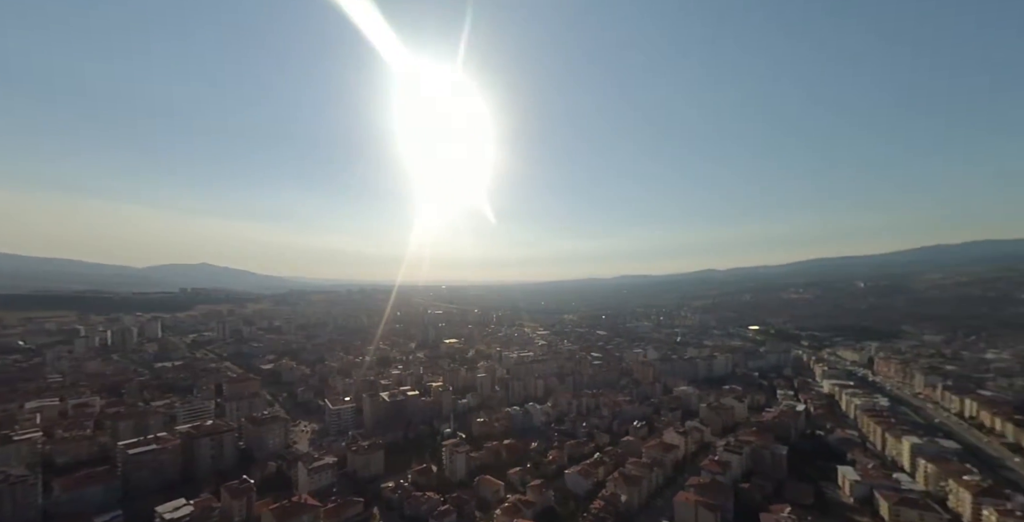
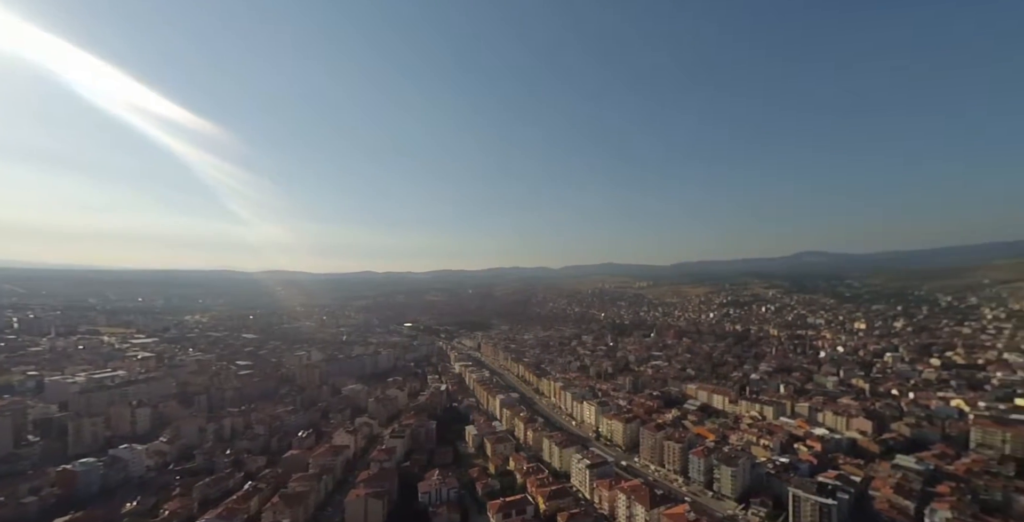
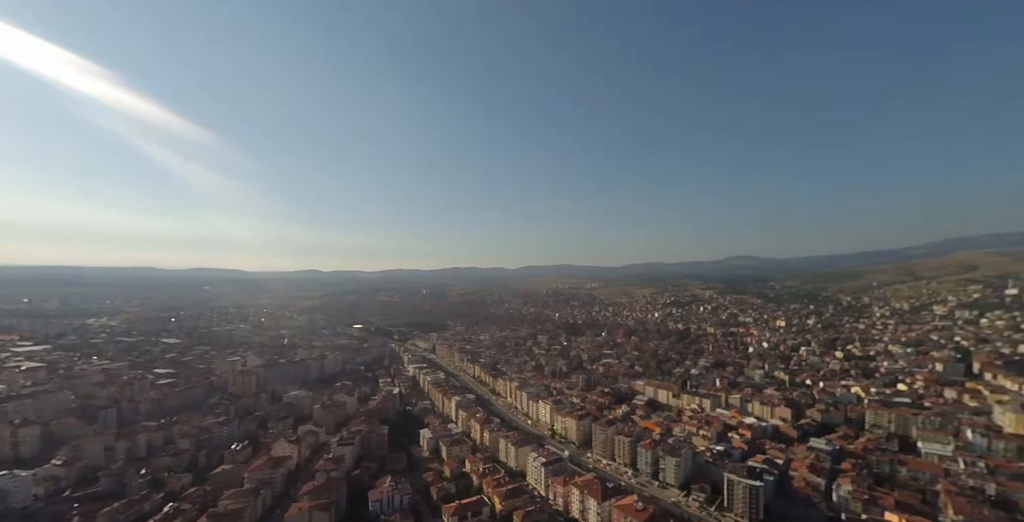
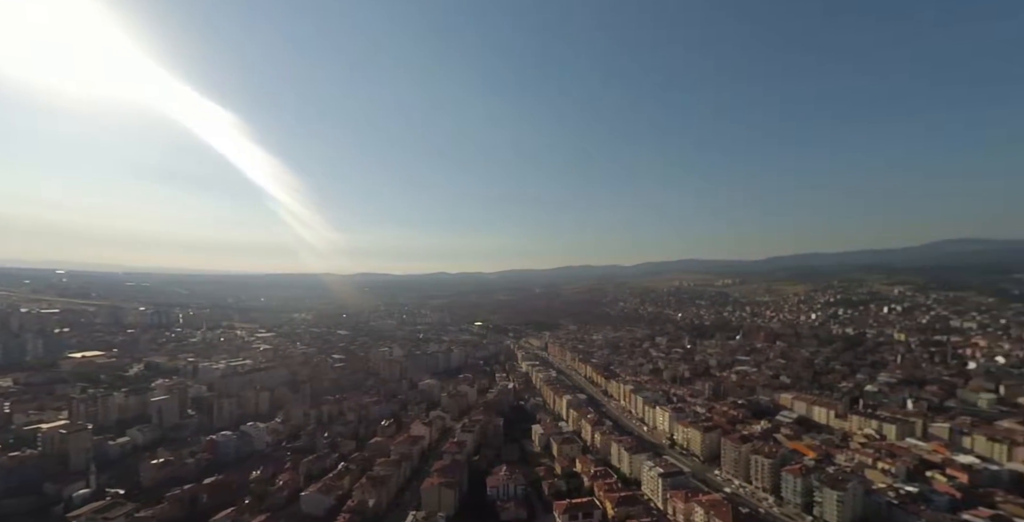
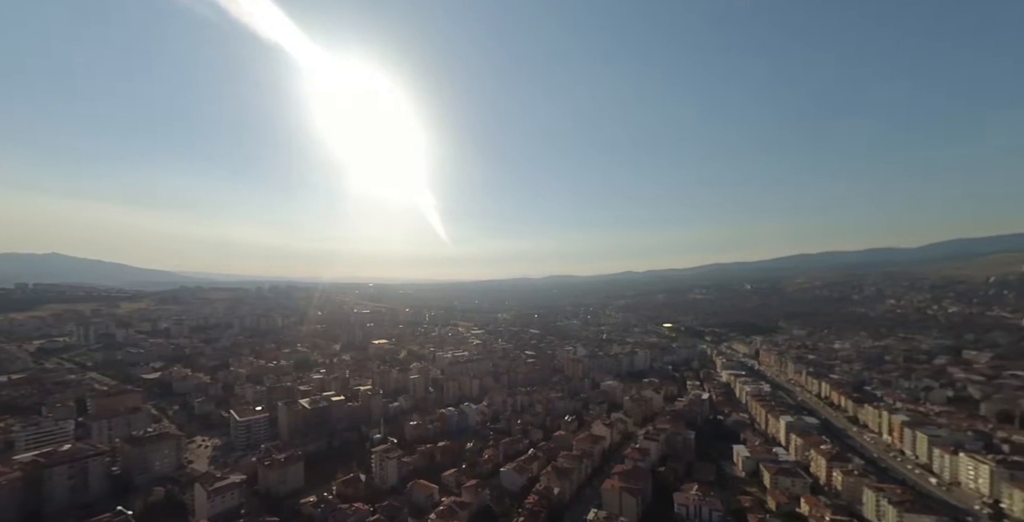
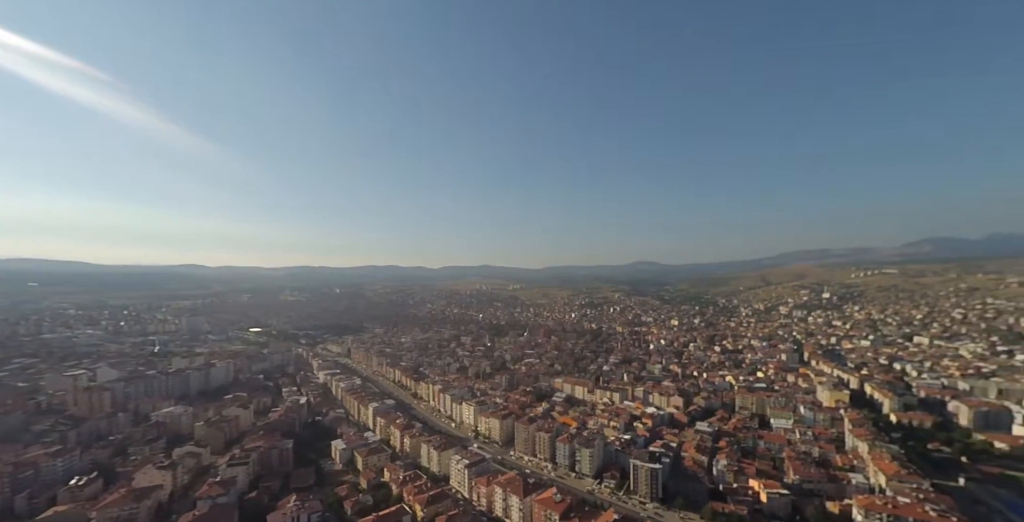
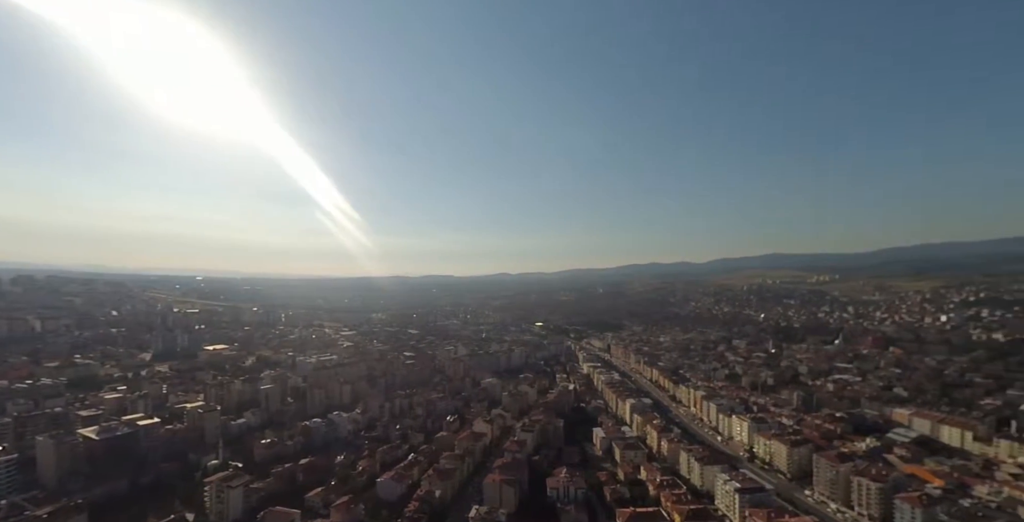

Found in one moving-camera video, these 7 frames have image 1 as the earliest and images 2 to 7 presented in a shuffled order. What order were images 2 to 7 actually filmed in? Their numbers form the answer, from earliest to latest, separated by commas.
5, 7, 4, 2, 3, 6
